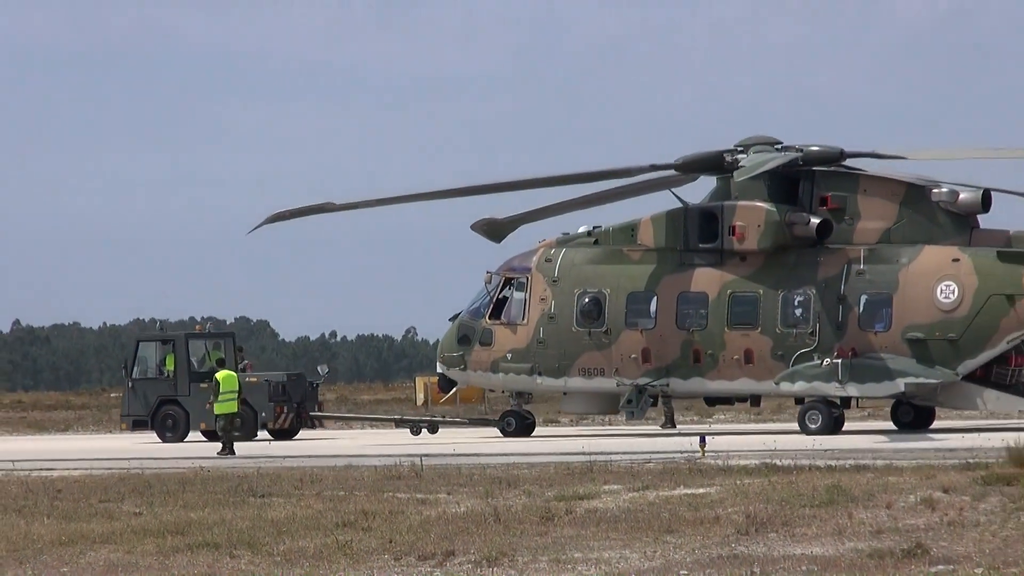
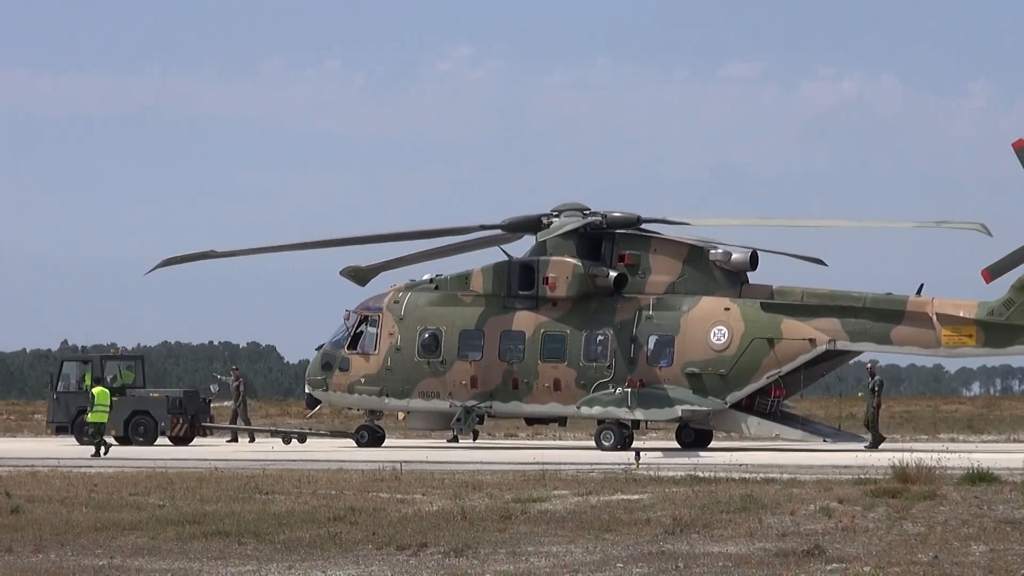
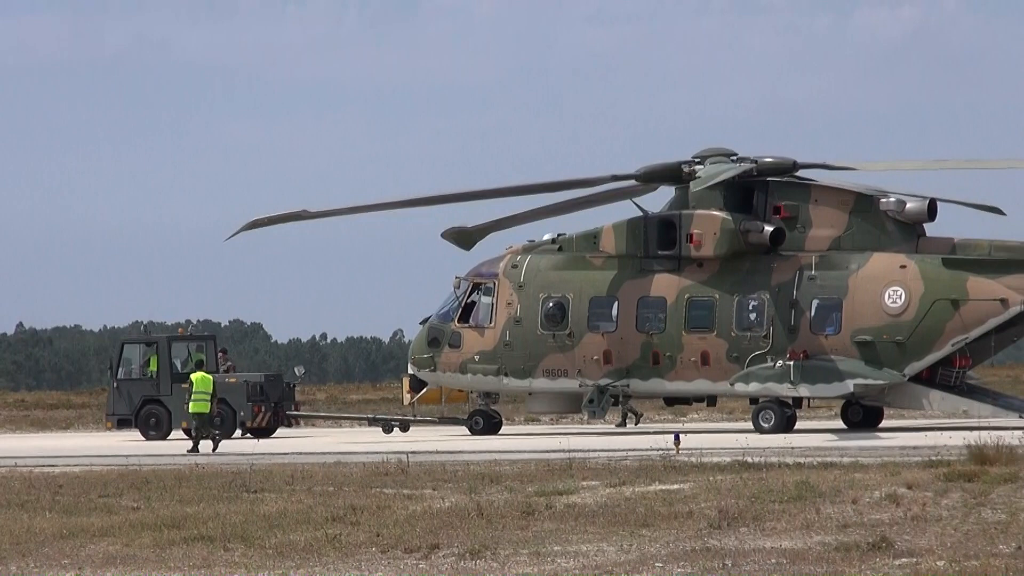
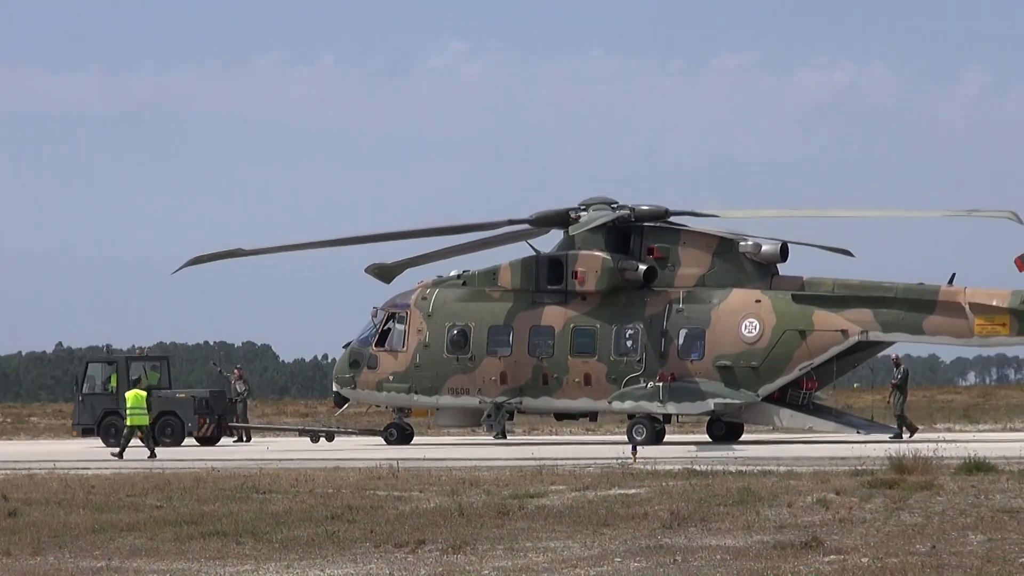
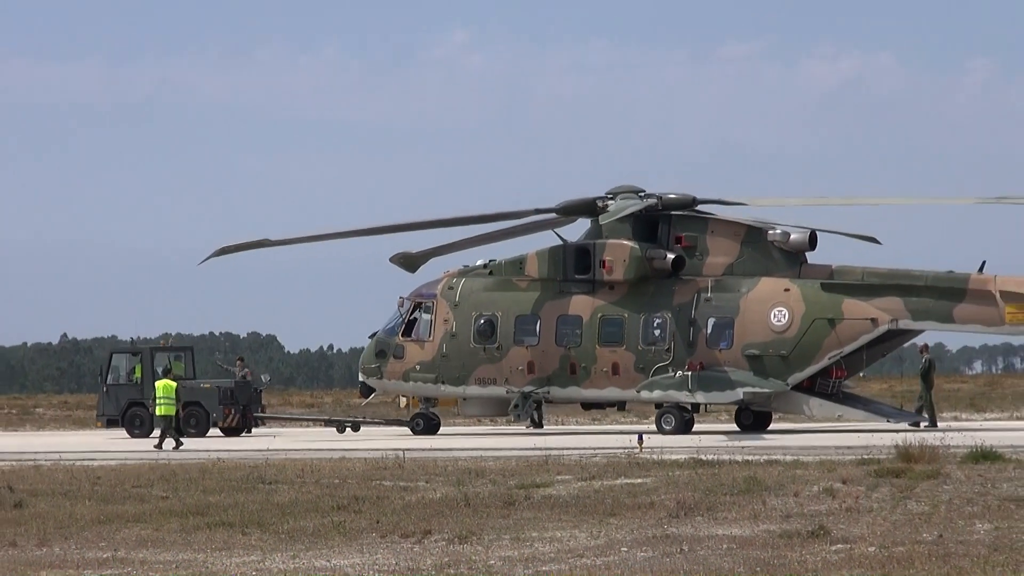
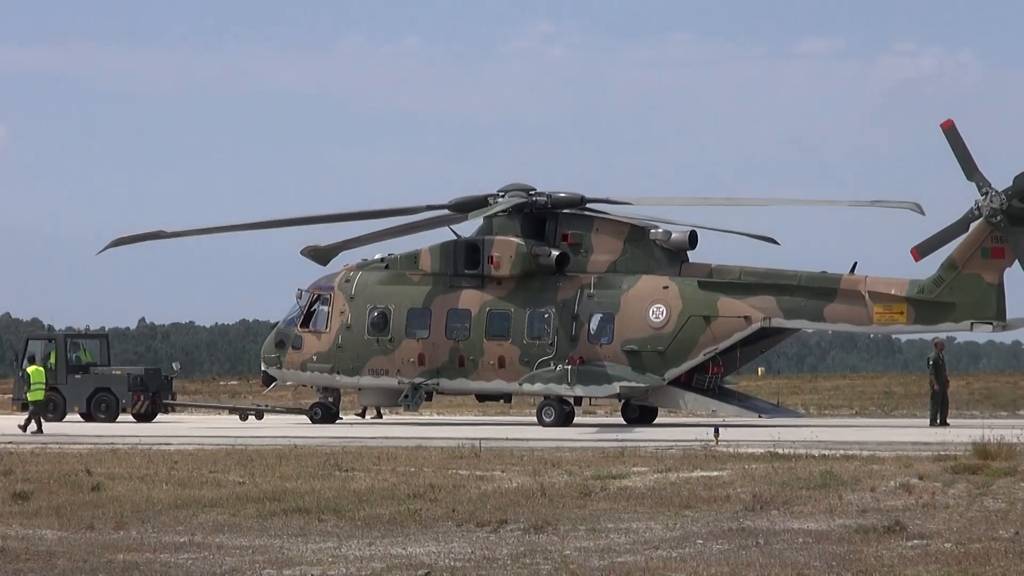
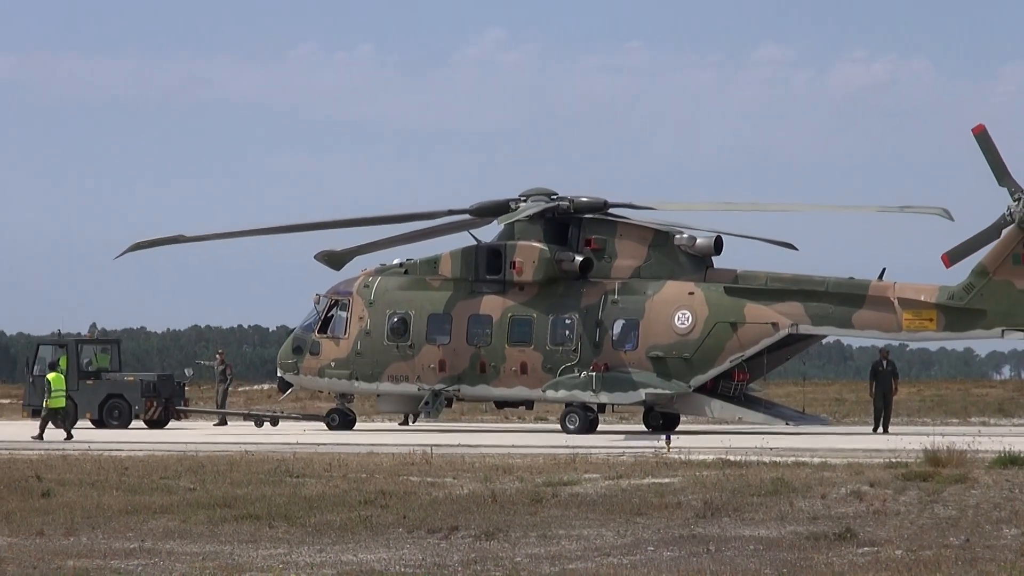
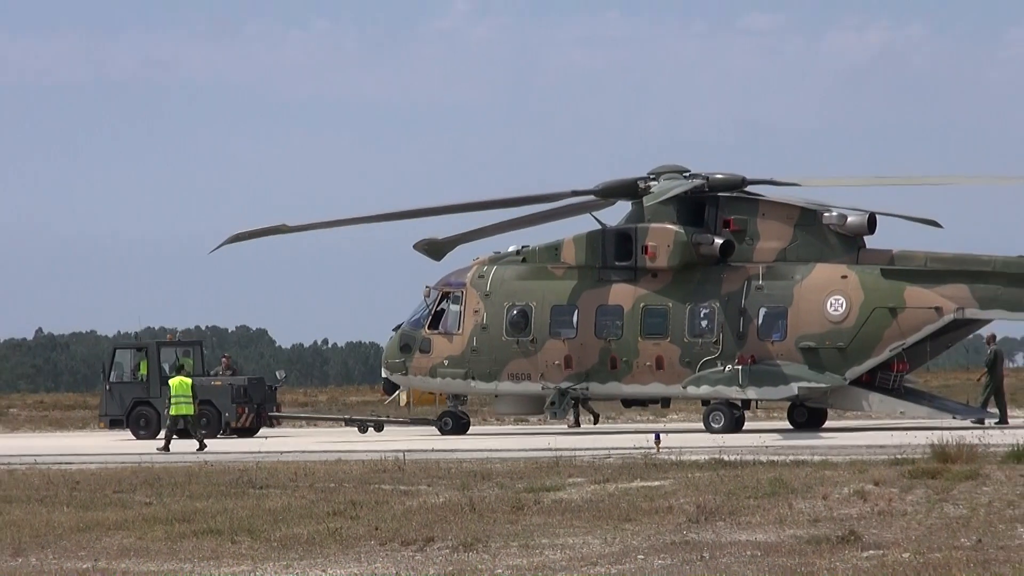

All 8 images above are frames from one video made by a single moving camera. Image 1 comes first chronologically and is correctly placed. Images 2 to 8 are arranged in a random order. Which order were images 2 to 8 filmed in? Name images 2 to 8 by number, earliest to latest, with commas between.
3, 8, 5, 4, 2, 7, 6
